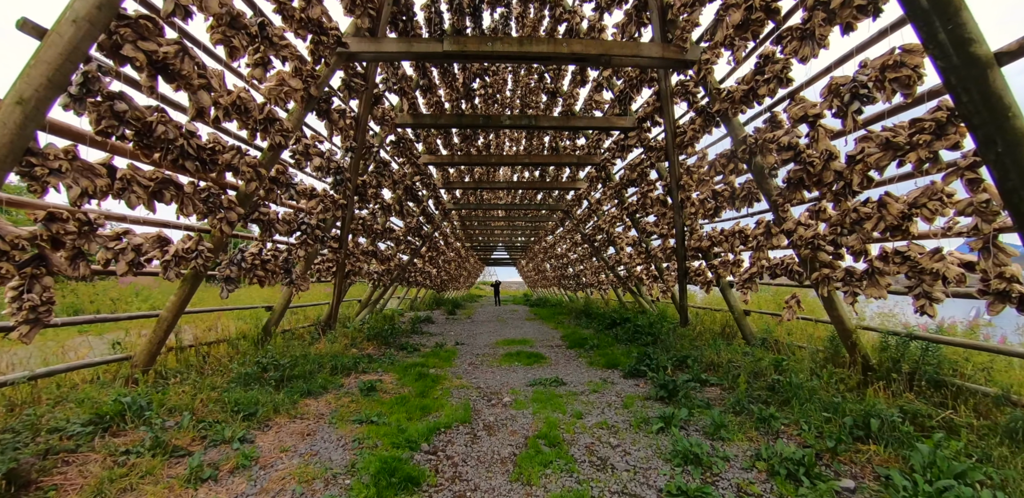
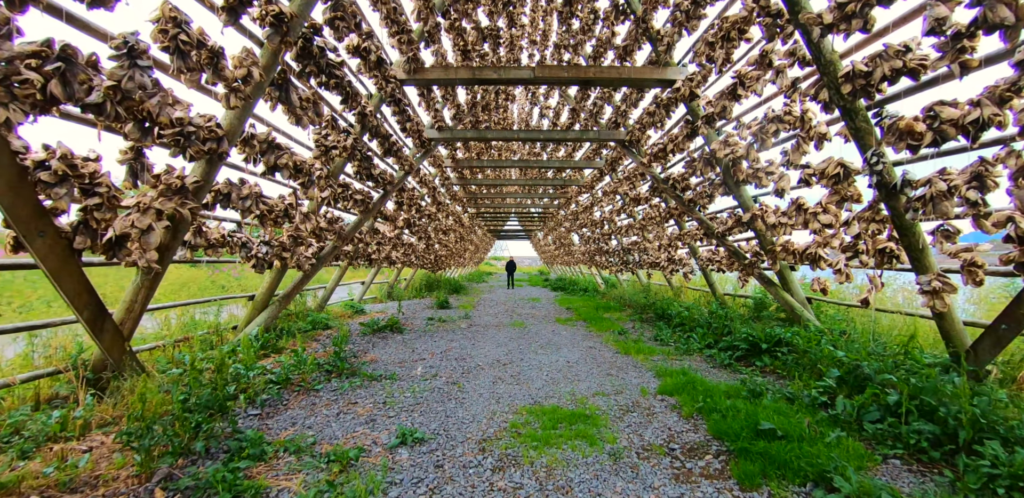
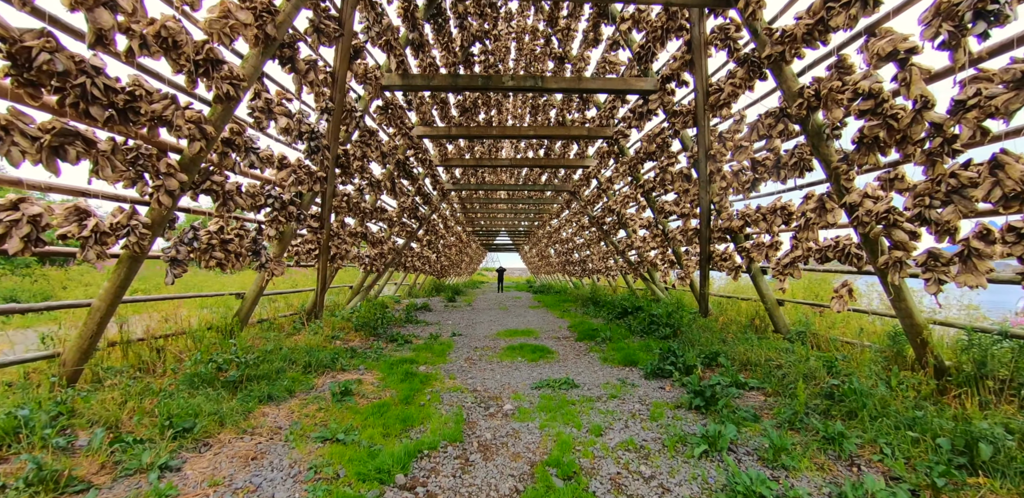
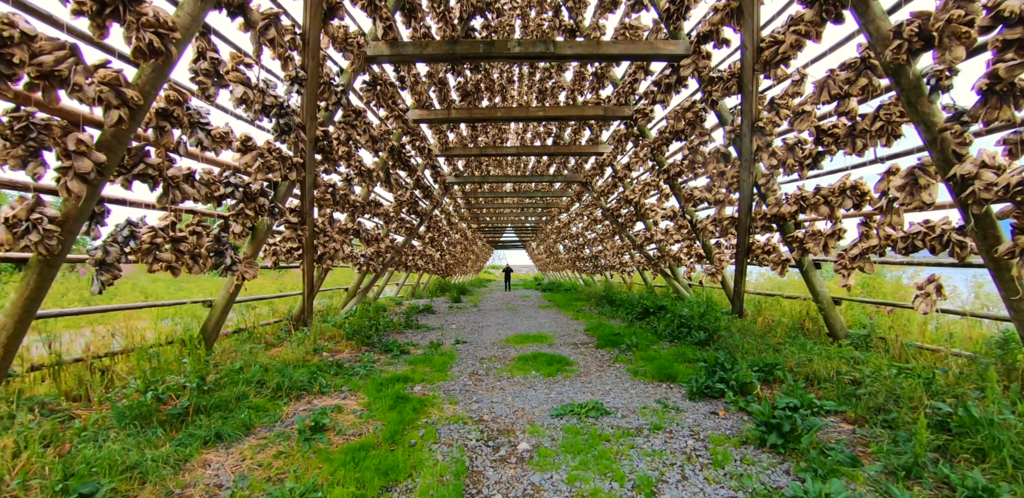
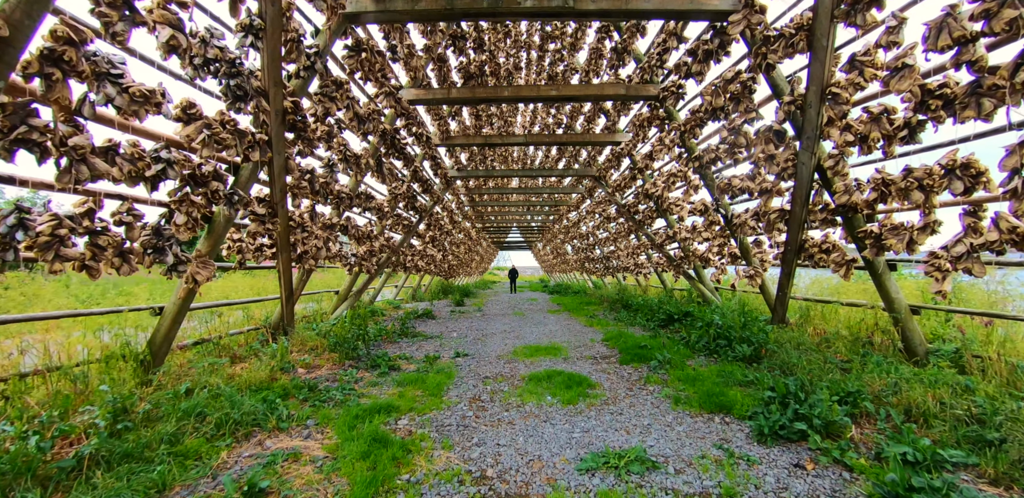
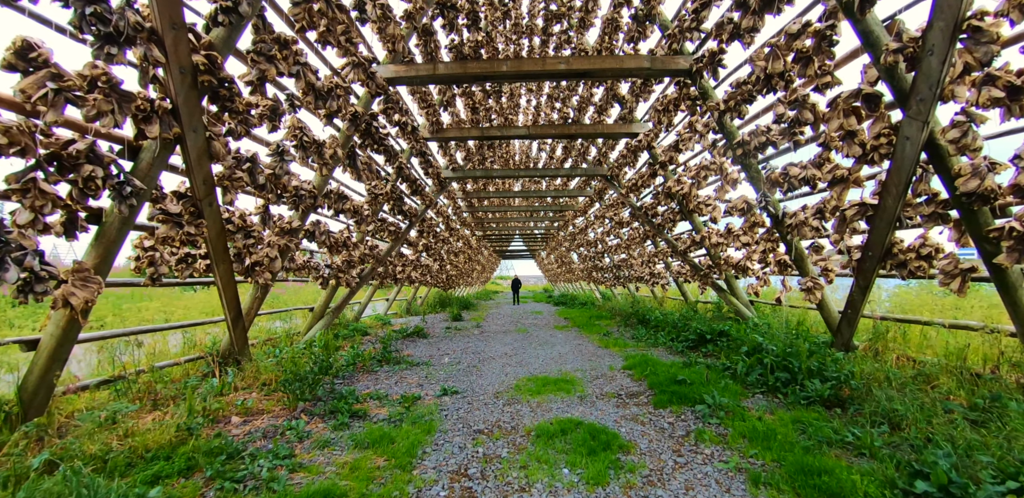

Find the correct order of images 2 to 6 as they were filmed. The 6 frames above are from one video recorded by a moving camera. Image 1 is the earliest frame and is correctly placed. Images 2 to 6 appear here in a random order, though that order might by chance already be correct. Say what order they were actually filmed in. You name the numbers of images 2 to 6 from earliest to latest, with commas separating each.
3, 4, 5, 6, 2
